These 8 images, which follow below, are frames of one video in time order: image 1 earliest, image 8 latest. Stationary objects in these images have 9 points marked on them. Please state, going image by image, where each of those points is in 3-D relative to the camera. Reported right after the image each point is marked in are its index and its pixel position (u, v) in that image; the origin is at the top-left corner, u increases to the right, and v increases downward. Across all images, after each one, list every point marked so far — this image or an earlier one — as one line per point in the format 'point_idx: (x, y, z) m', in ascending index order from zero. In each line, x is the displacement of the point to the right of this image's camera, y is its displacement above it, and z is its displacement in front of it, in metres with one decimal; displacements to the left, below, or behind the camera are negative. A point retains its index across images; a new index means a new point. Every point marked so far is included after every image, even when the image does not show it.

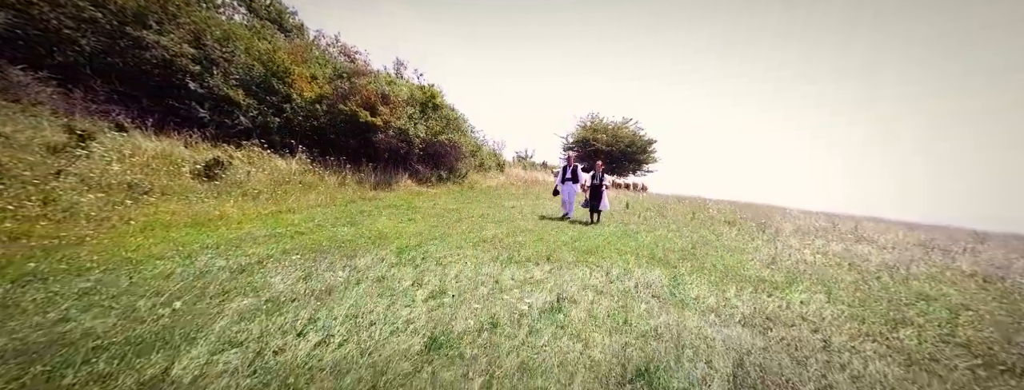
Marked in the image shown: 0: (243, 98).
0: (-6.3, +2.2, +9.1) m
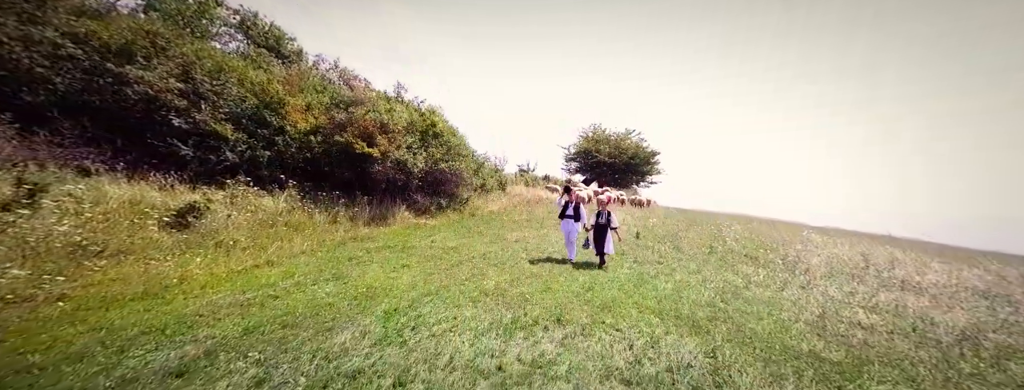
0: (-6.3, +1.3, +8.7) m
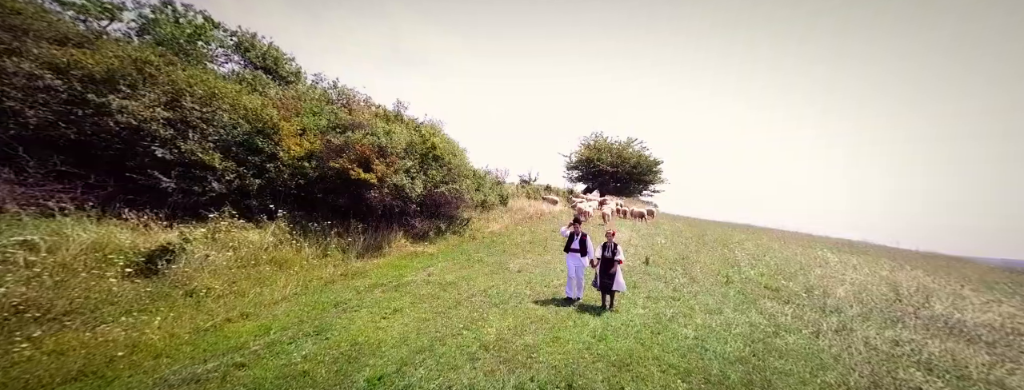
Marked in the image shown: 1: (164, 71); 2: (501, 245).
0: (-6.2, +0.7, +8.3) m
1: (-7.3, +2.6, +8.3) m
2: (-0.4, -1.7, +13.0) m
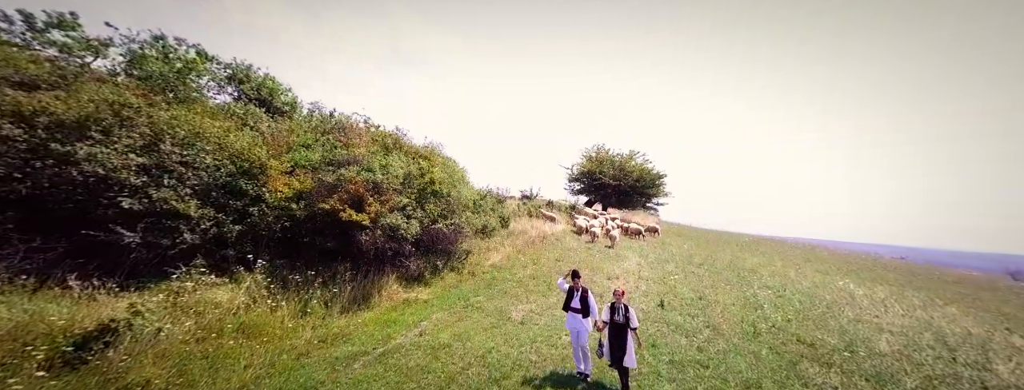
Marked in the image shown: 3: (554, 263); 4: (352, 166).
0: (-6.2, -0.3, +7.7) m
1: (-7.3, +1.6, +7.7) m
2: (-0.3, -2.7, +12.2) m
3: (+1.8, -2.9, +16.8) m
4: (-5.1, +0.8, +12.6) m
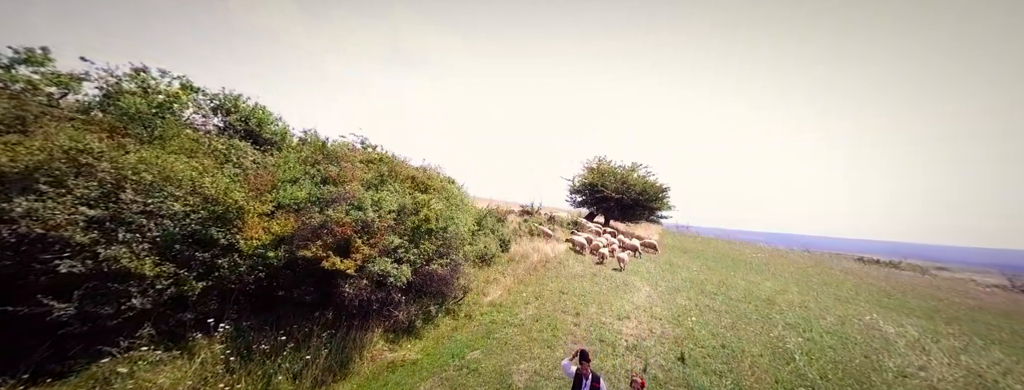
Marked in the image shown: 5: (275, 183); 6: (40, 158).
0: (-6.3, -1.2, +6.8) m
1: (-7.4, +0.7, +6.9) m
2: (-0.3, -3.8, +11.1) m
3: (+1.9, -4.1, +15.7) m
4: (-5.1, -0.3, +11.7) m
5: (-7.1, +0.4, +11.7) m
6: (-7.9, +0.6, +6.4) m
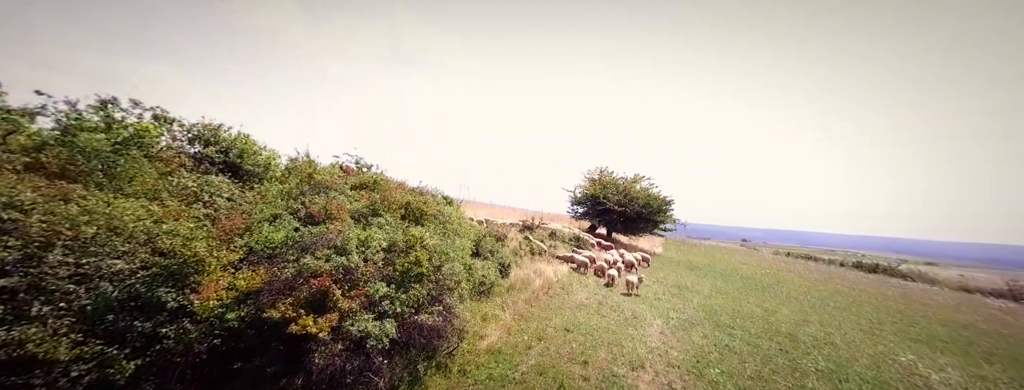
0: (-6.3, -2.2, +5.7) m
1: (-7.4, -0.3, +5.9) m
2: (-0.3, -4.8, +9.9) m
3: (+1.9, -5.3, +14.4) m
4: (-5.2, -1.4, +10.6) m
5: (-7.2, -0.8, +10.6) m
6: (-8.0, -0.4, +5.3) m
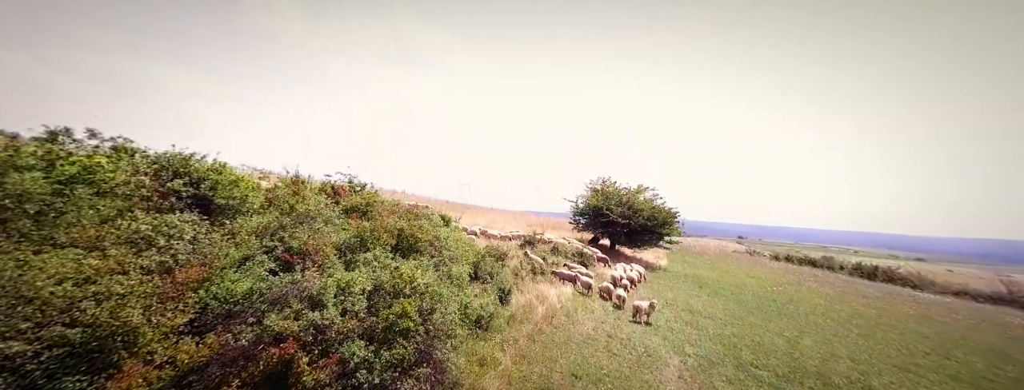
0: (-6.3, -3.1, +4.2) m
1: (-7.5, -1.3, +4.5) m
2: (-0.2, -5.8, +8.3) m
3: (+1.9, -6.4, +12.9) m
4: (-5.2, -2.5, +9.2) m
5: (-7.2, -1.9, +9.2) m
6: (-8.0, -1.3, +3.9) m
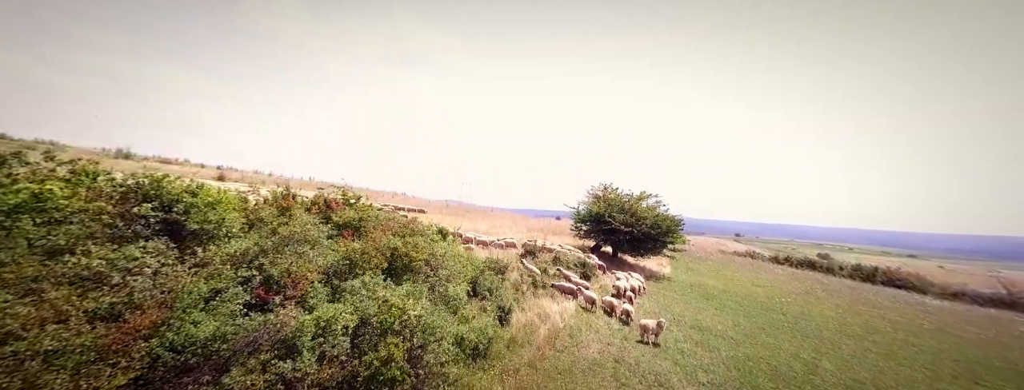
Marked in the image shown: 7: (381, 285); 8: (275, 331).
0: (-6.3, -3.9, +3.0) m
1: (-7.4, -2.0, +3.3) m
2: (-0.2, -6.6, +7.2) m
3: (+2.0, -7.1, +11.7) m
4: (-5.1, -3.2, +8.0) m
5: (-7.1, -2.6, +8.1) m
6: (-8.0, -2.0, +2.7) m
7: (-4.7, -3.2, +14.0) m
8: (-5.2, -3.1, +8.5) m
